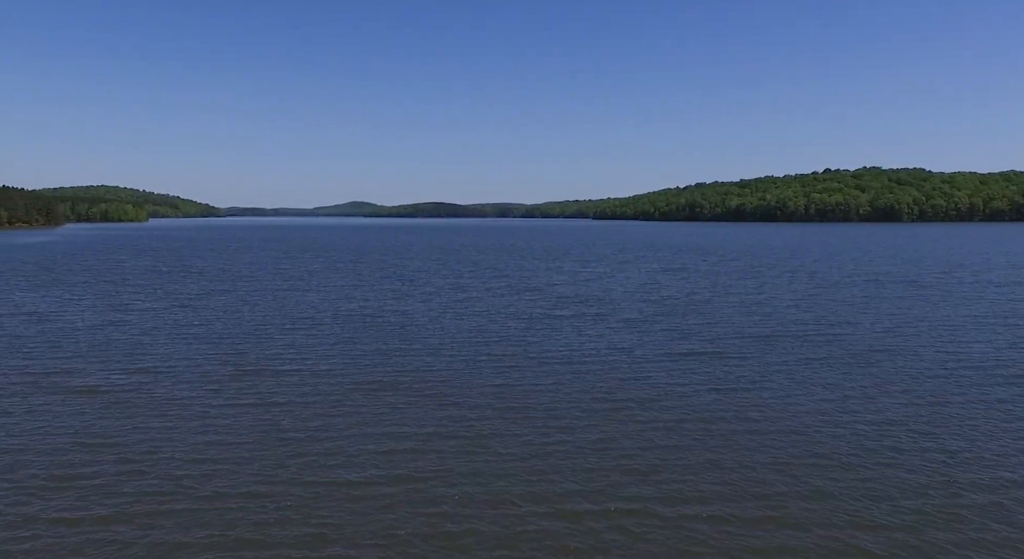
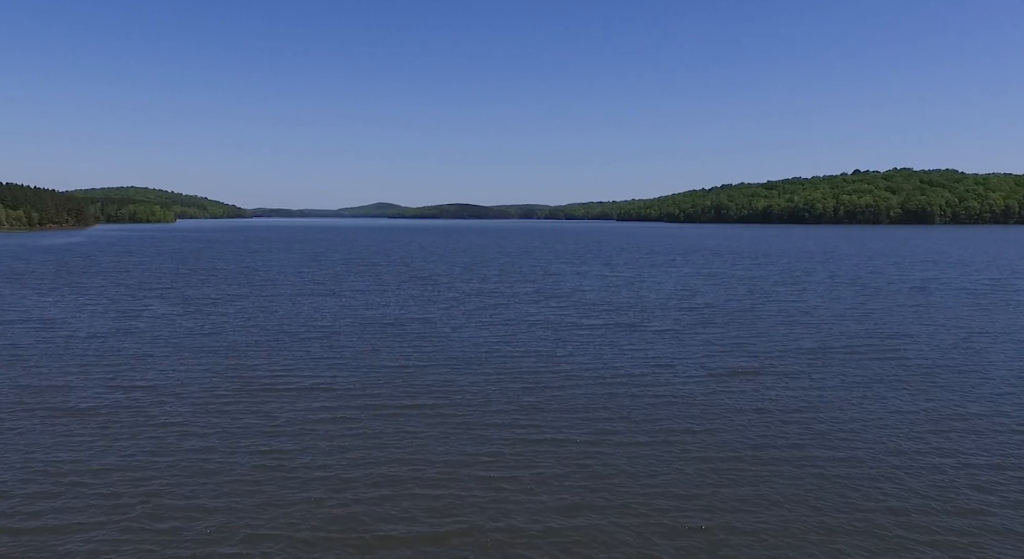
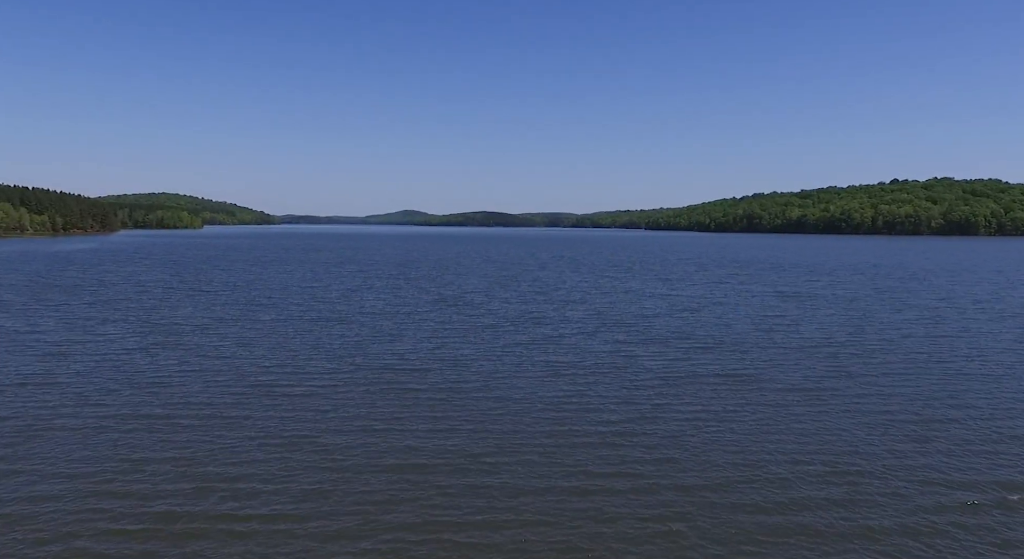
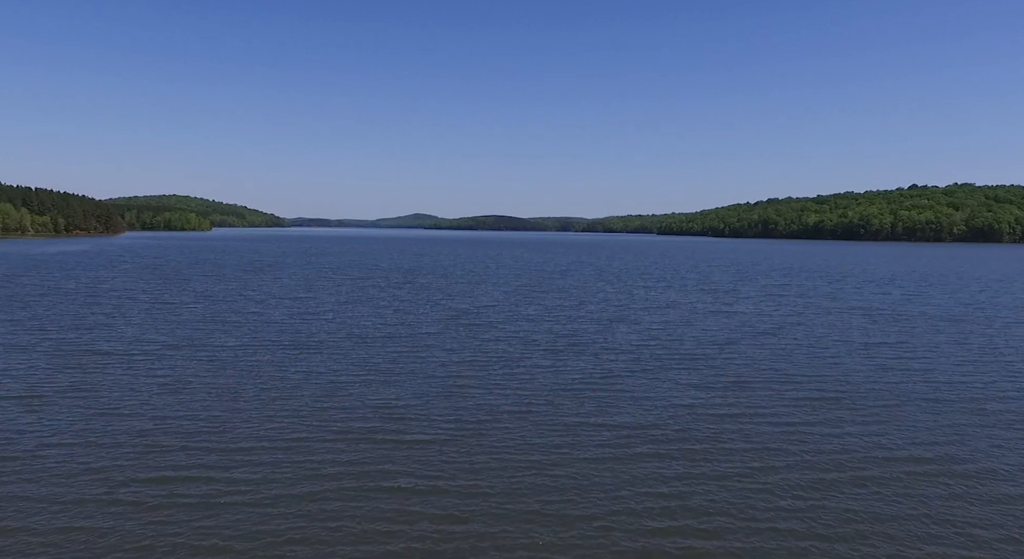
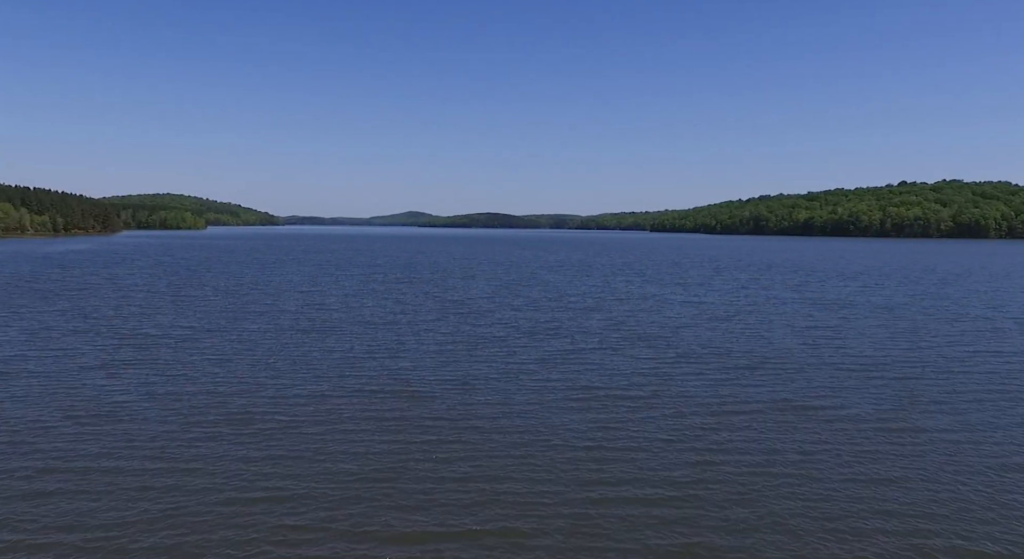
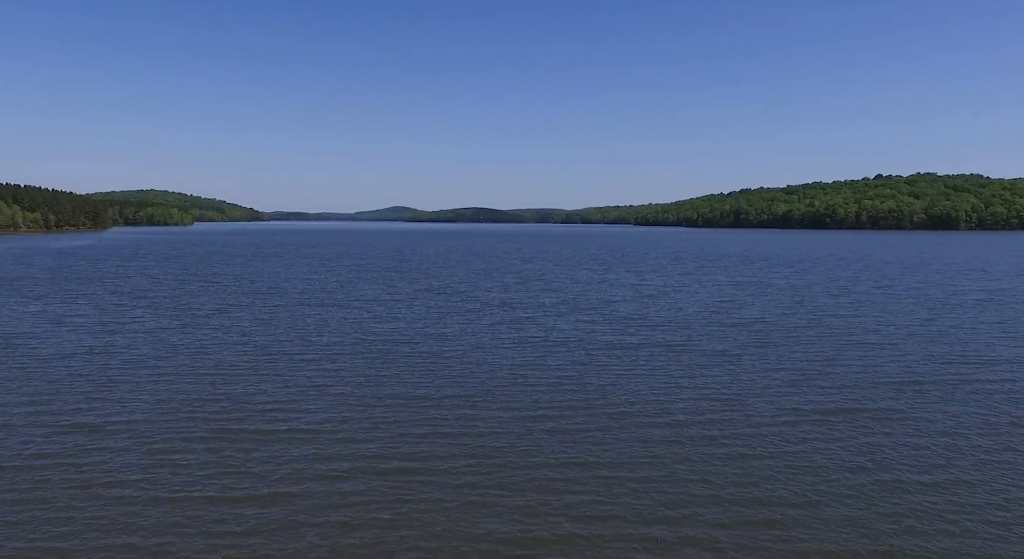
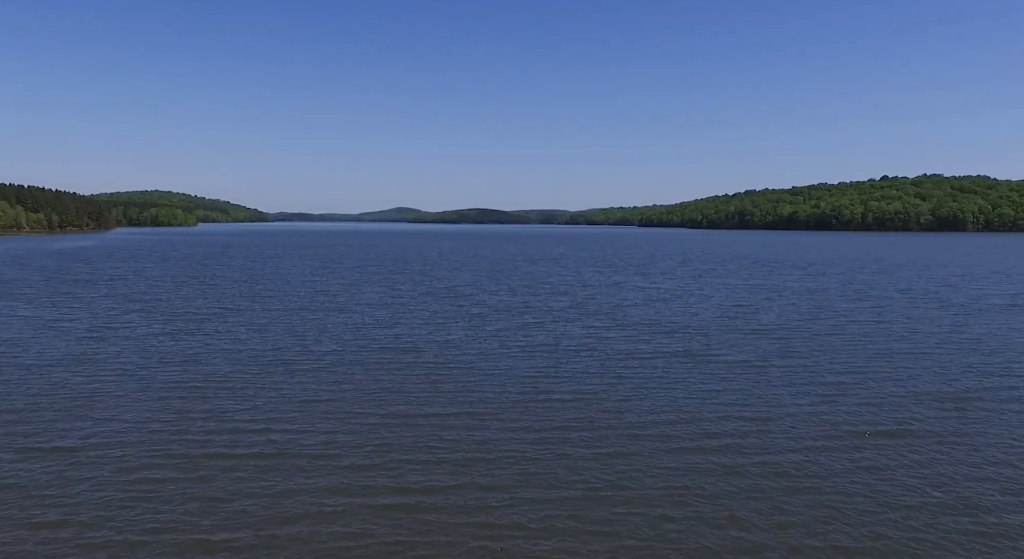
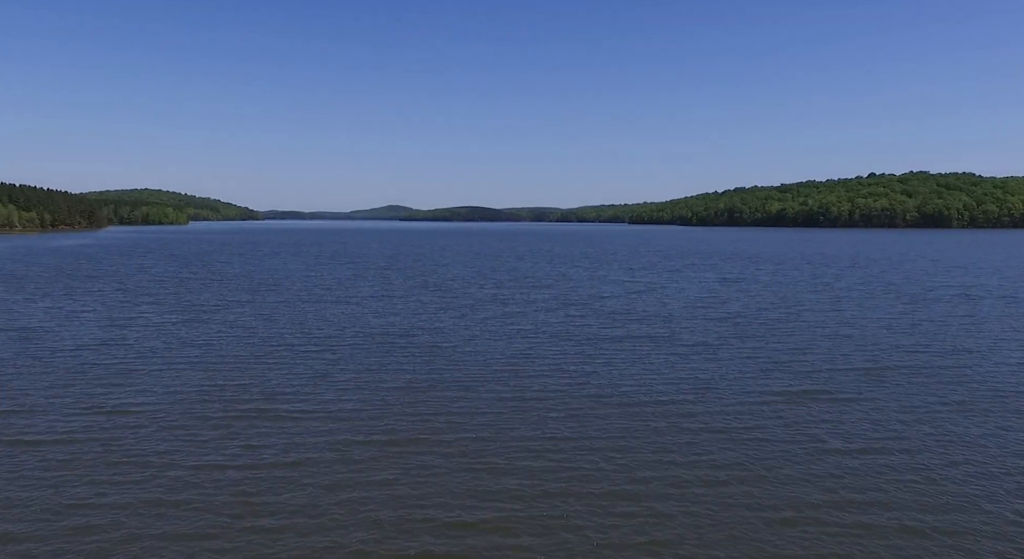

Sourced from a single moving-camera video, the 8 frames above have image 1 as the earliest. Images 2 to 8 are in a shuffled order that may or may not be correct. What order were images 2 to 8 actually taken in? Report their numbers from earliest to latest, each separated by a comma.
2, 8, 6, 7, 3, 5, 4
